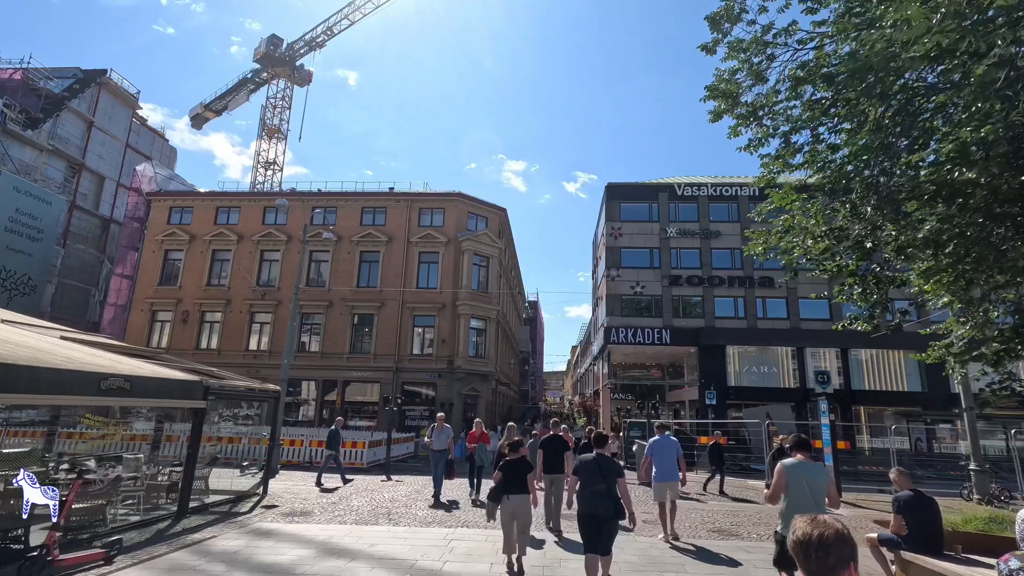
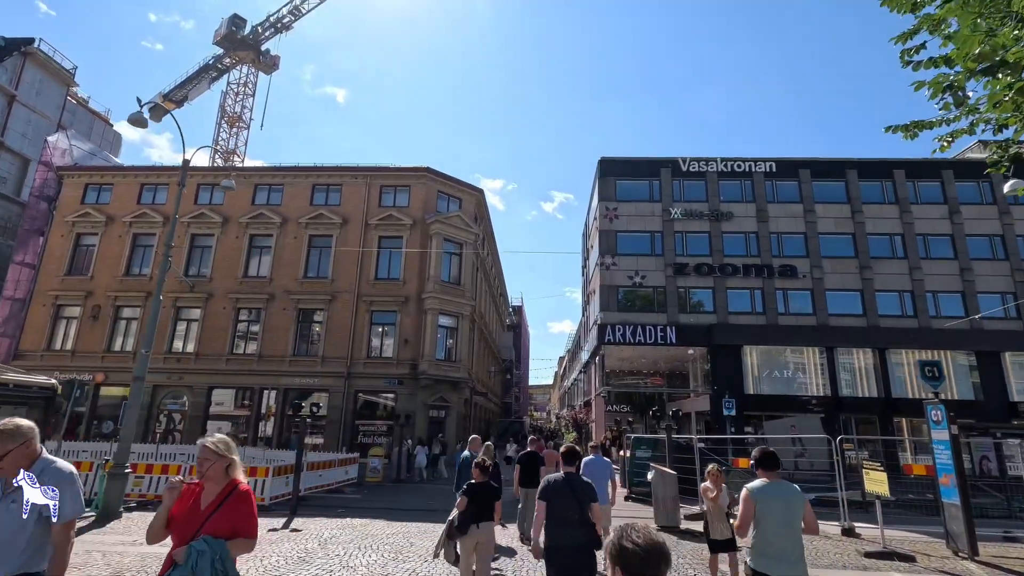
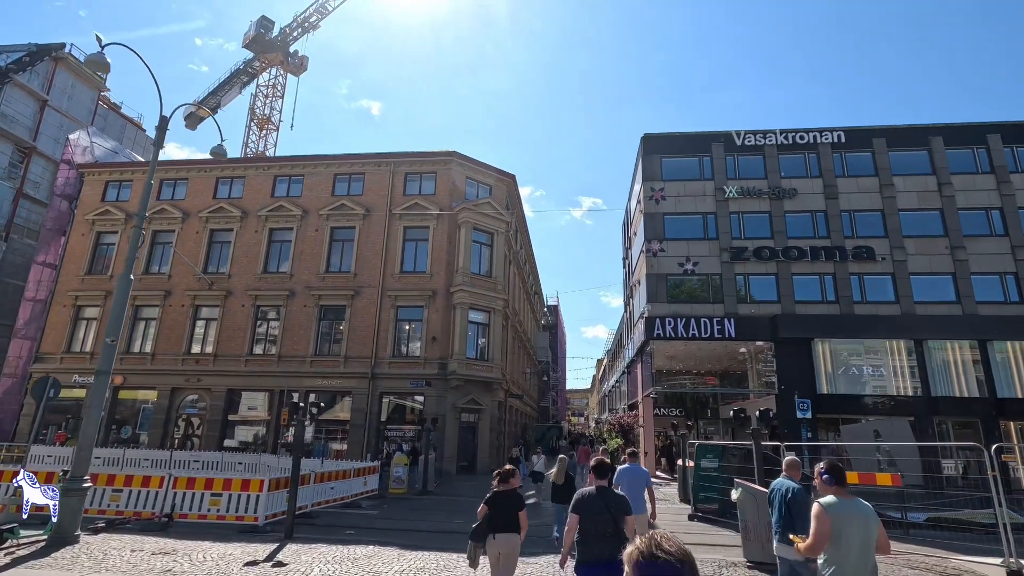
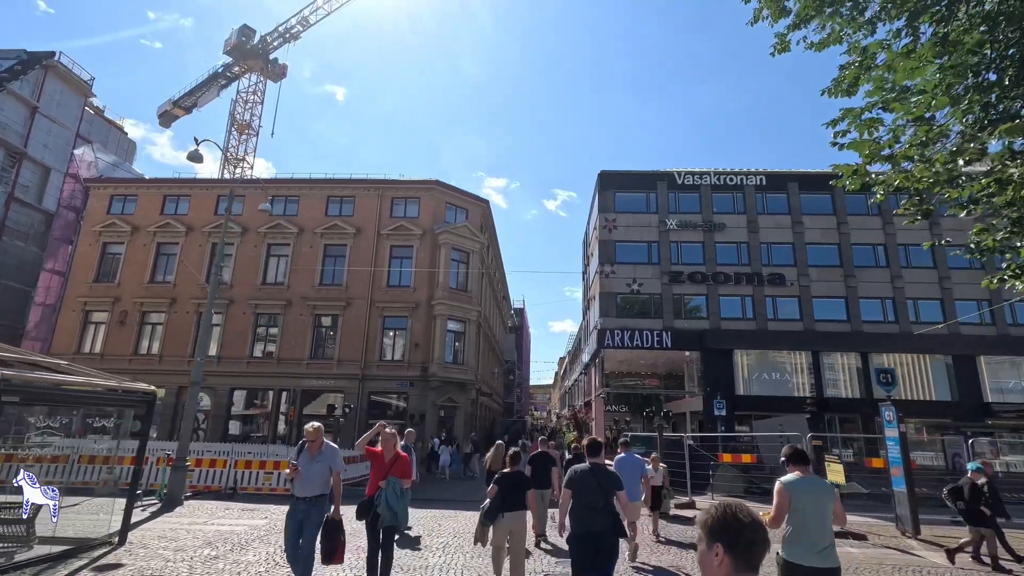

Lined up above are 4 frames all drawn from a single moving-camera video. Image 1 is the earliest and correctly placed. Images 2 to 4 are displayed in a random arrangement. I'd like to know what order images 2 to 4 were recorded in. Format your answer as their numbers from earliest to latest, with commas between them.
4, 2, 3
